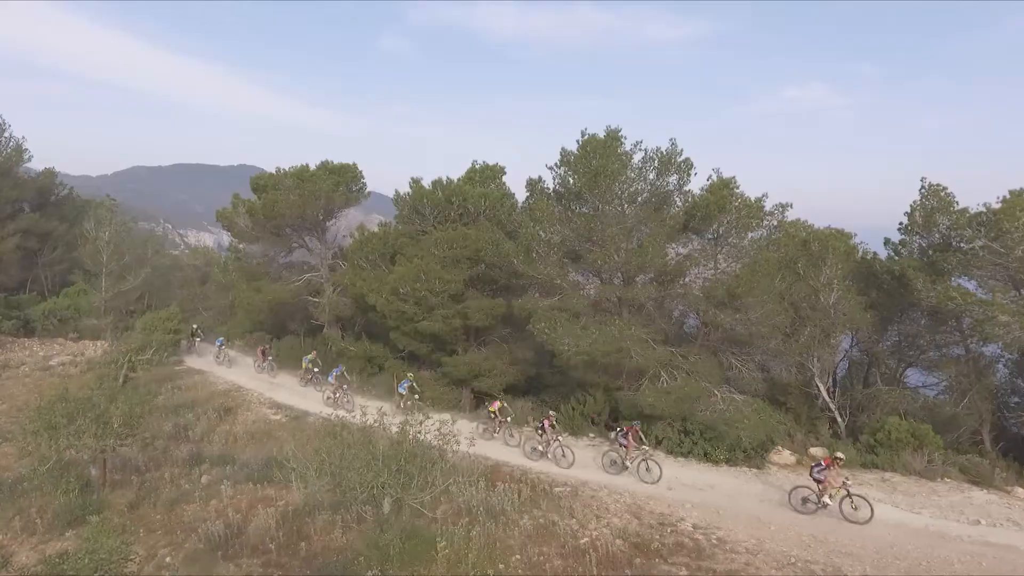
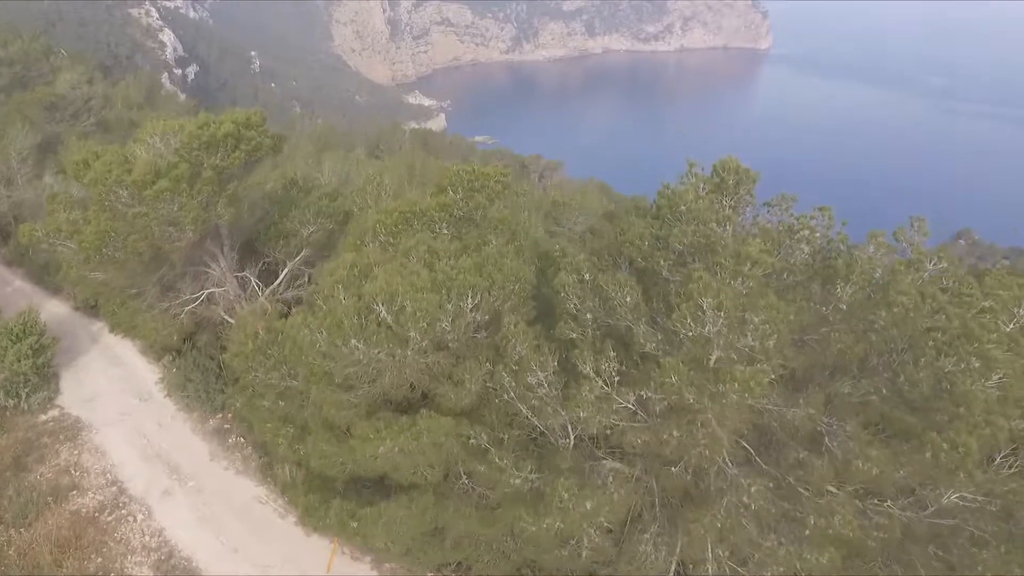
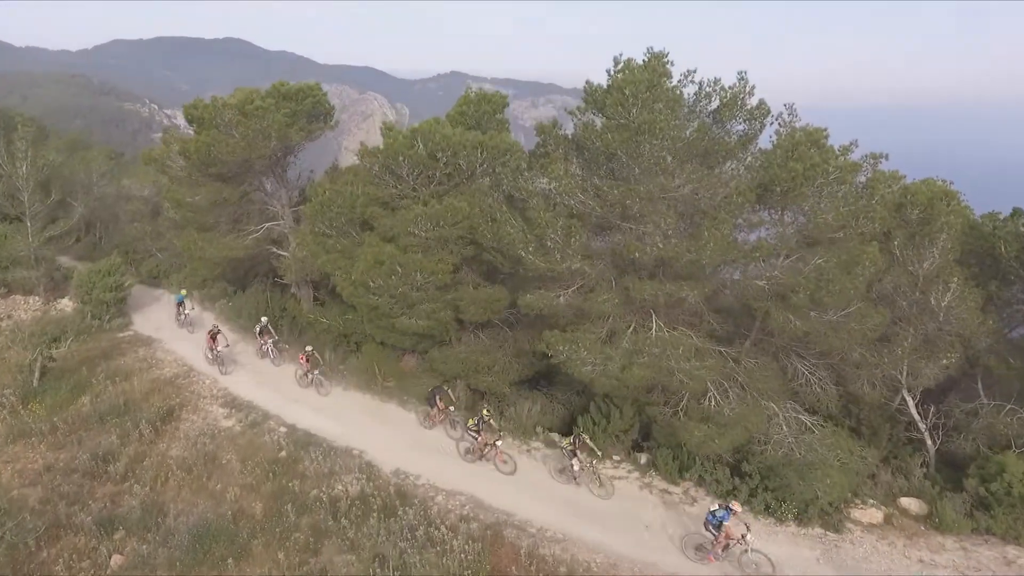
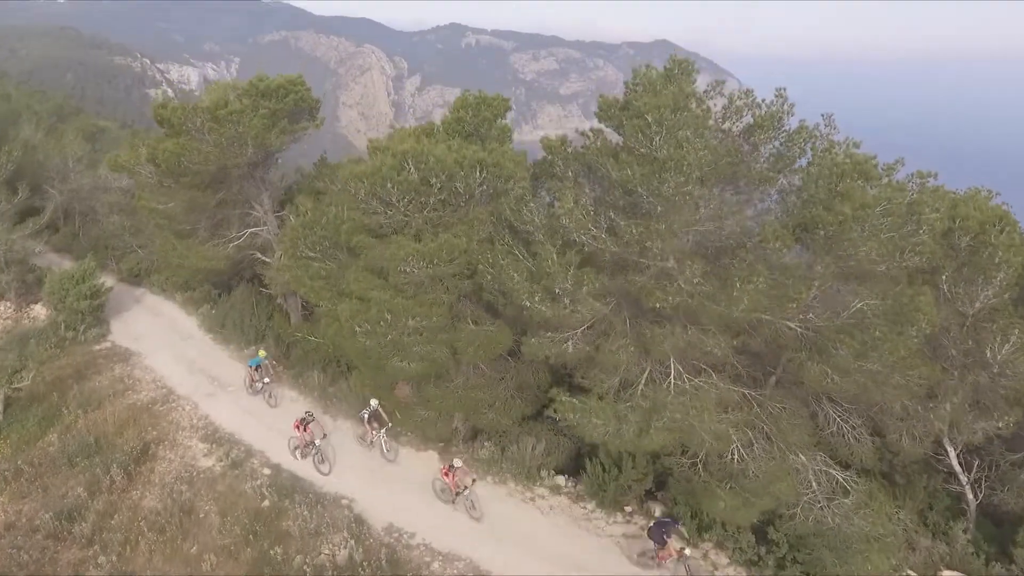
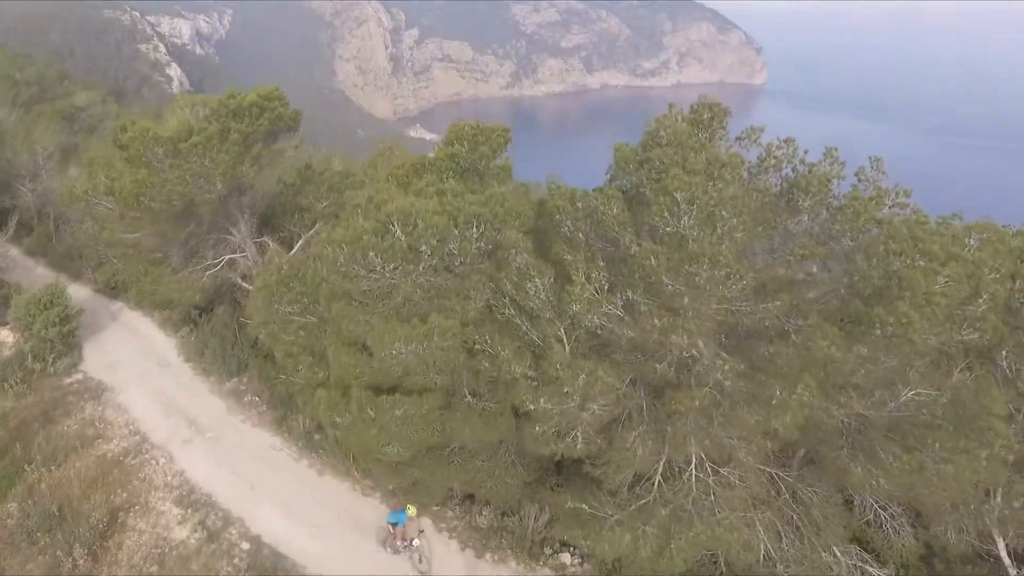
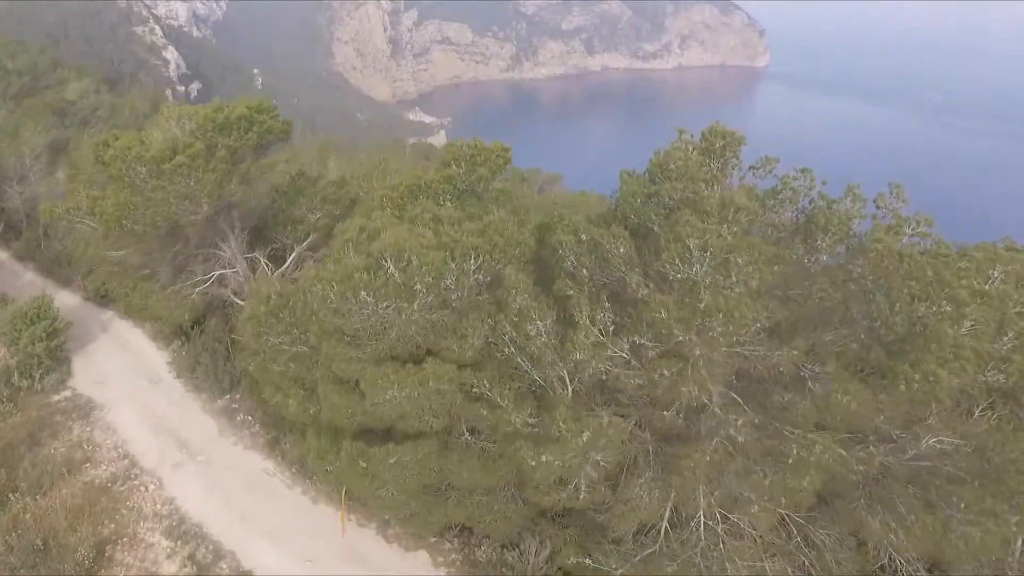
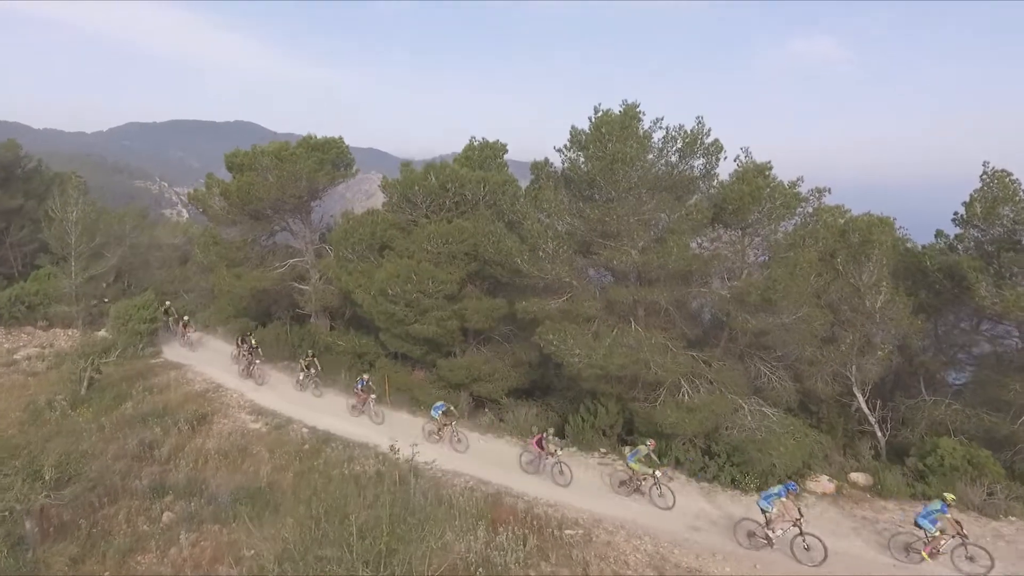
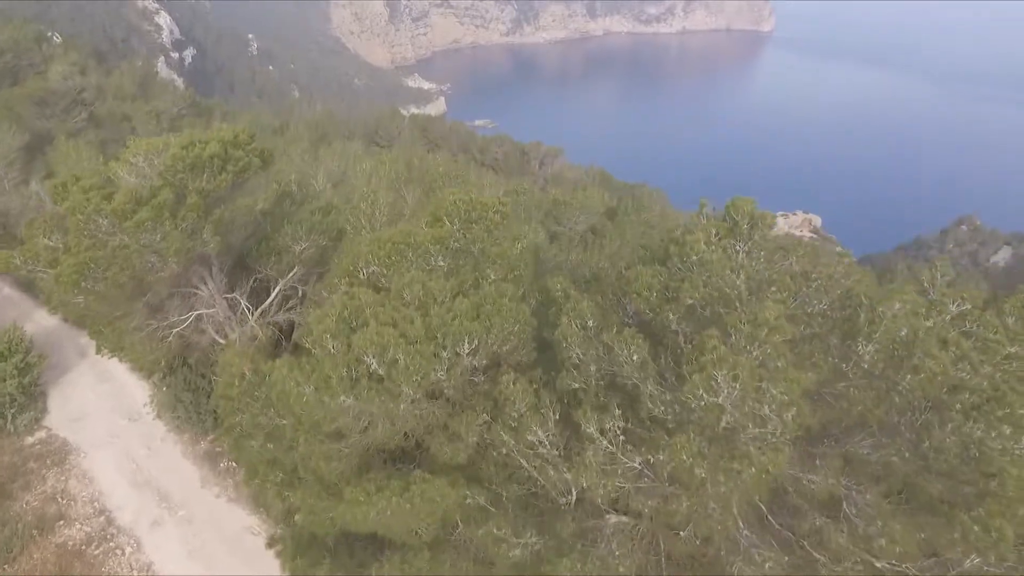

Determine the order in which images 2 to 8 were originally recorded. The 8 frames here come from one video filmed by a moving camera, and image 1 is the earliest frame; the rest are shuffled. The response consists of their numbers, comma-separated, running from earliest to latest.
7, 3, 4, 5, 6, 2, 8
